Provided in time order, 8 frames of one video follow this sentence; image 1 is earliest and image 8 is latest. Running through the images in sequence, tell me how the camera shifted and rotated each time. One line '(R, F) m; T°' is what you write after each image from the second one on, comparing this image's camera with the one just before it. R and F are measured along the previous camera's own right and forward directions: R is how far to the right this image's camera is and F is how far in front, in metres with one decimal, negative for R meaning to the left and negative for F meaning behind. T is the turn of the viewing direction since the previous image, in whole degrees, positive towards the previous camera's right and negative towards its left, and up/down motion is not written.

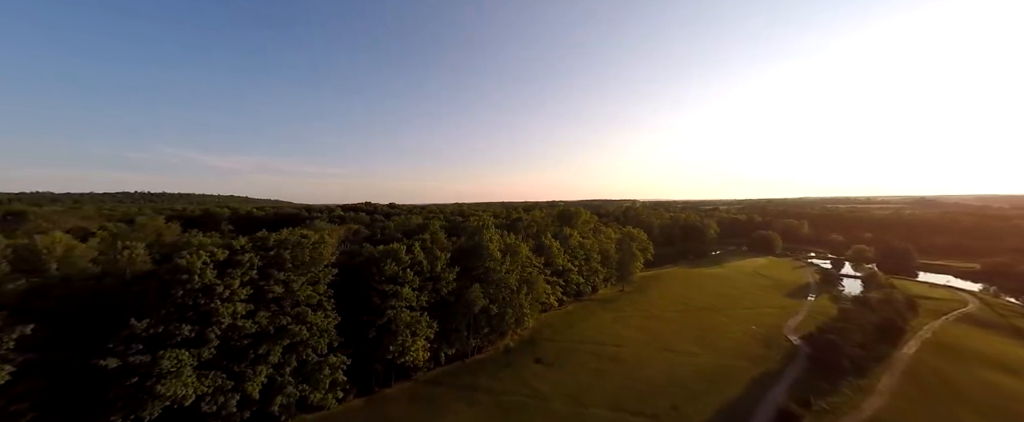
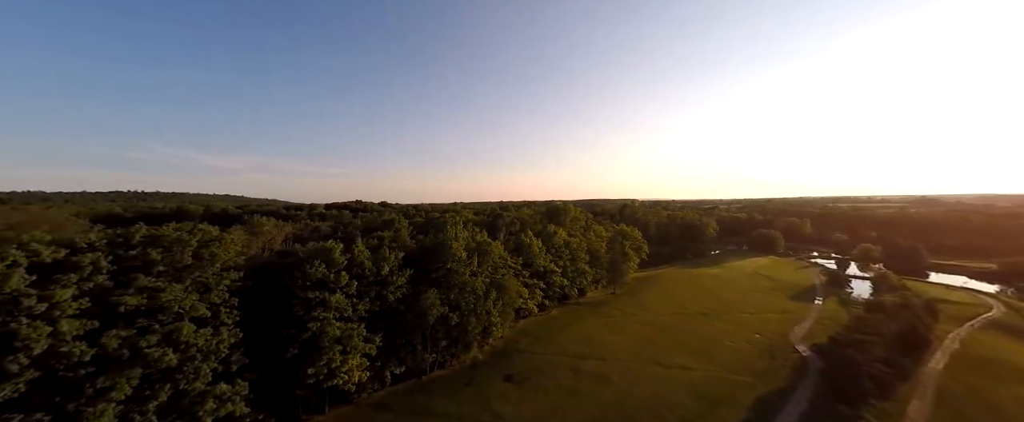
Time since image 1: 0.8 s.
(+4.0, +6.2) m; 0°
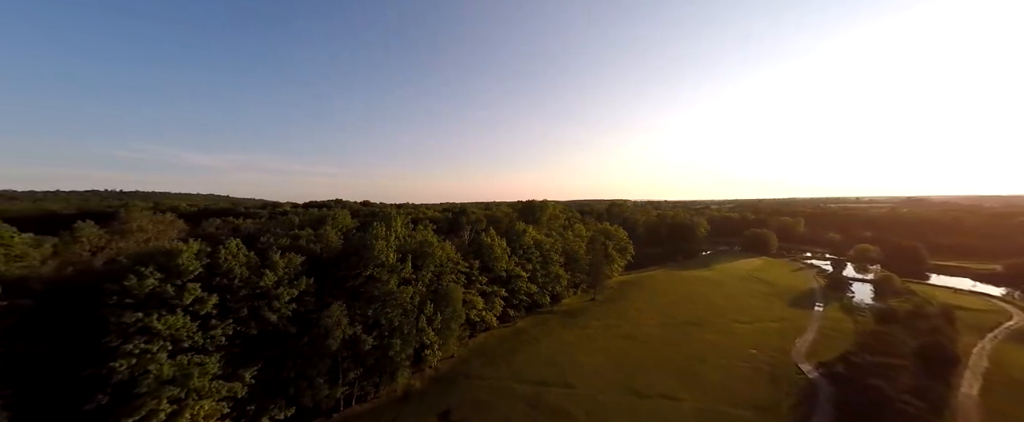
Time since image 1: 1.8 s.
(+5.2, +8.1) m; +1°
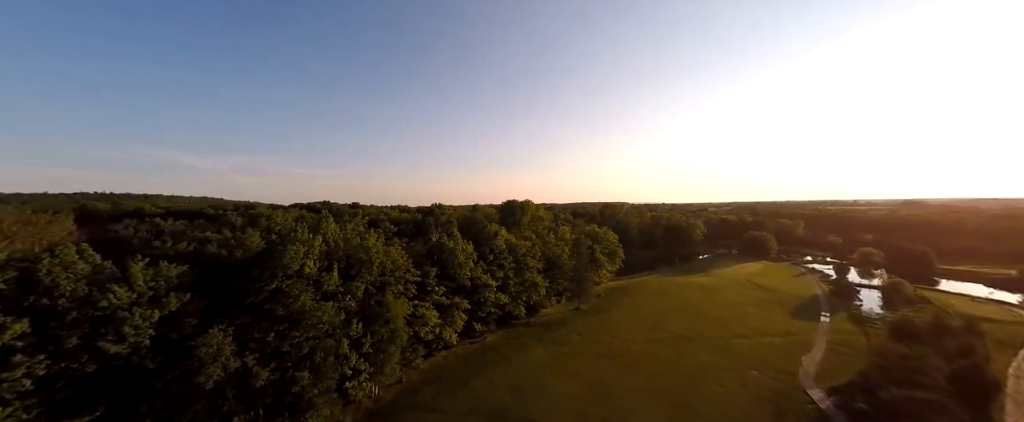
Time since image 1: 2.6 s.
(+4.1, +6.0) m; 0°
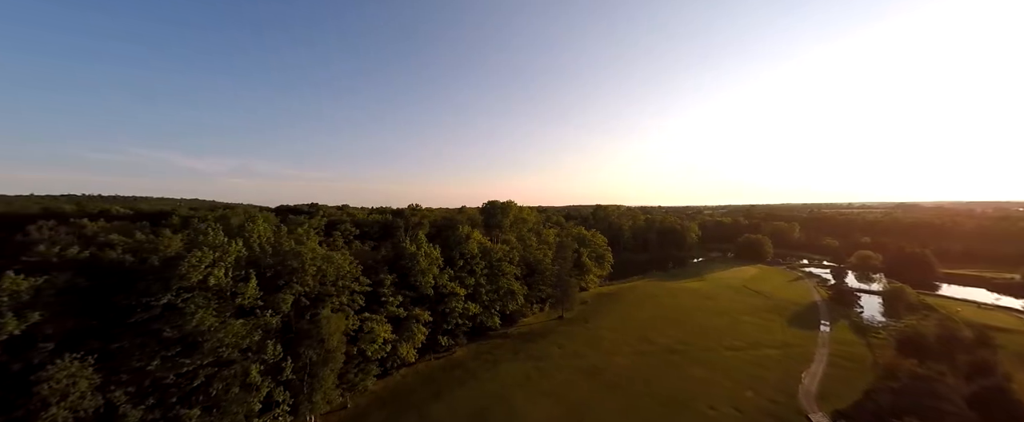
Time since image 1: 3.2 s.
(+3.2, +4.2) m; +1°
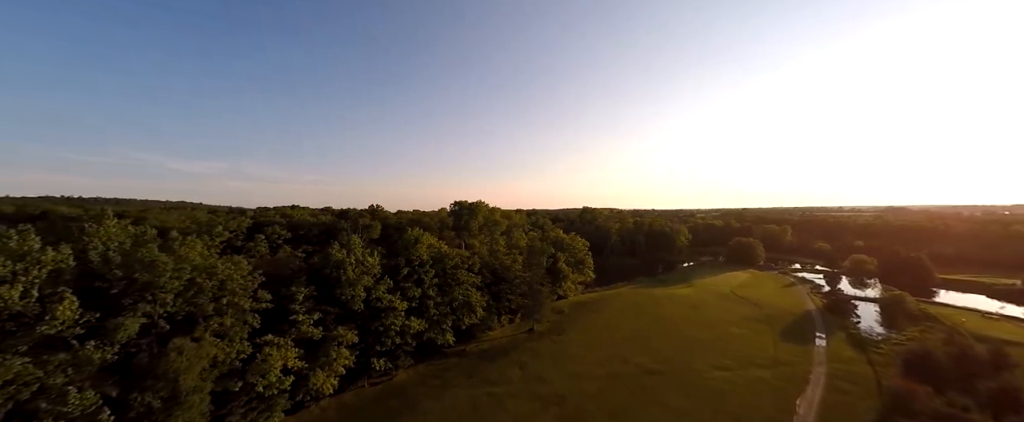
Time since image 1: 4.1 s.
(+4.6, +5.6) m; +1°
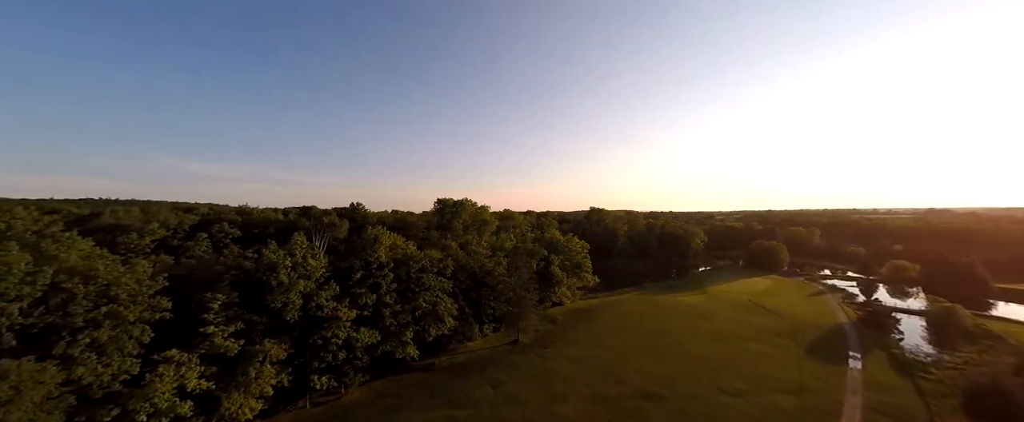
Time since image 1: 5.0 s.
(+4.7, +5.1) m; -3°
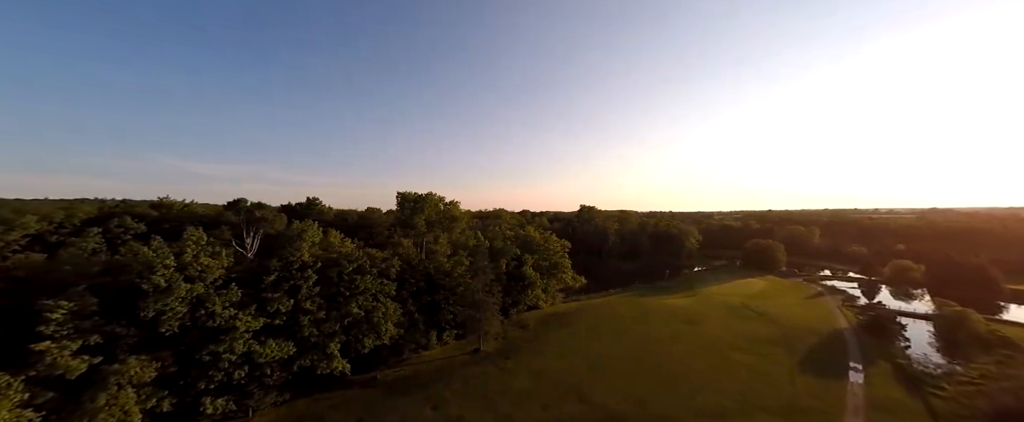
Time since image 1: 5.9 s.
(+4.9, +4.7) m; 0°
